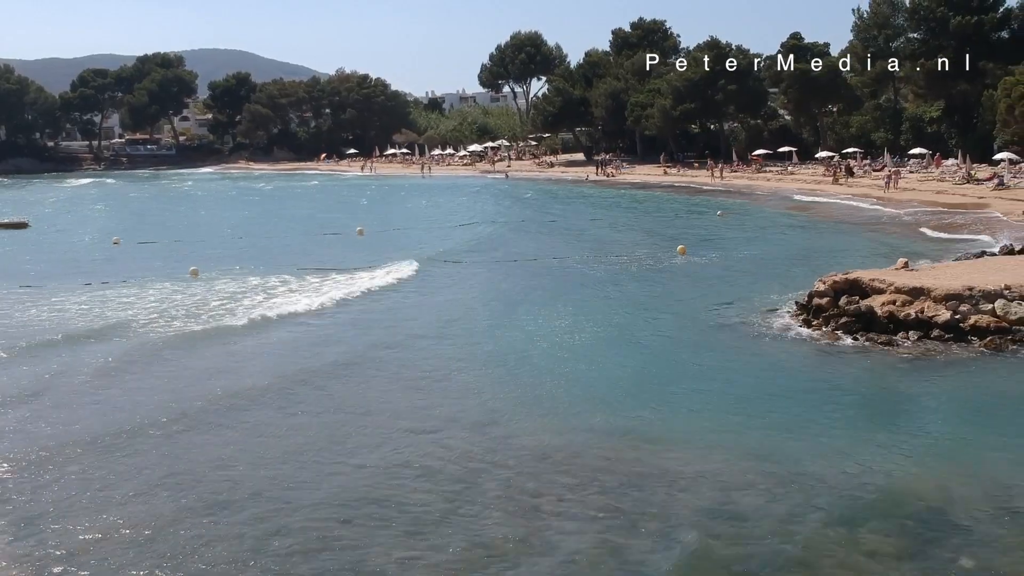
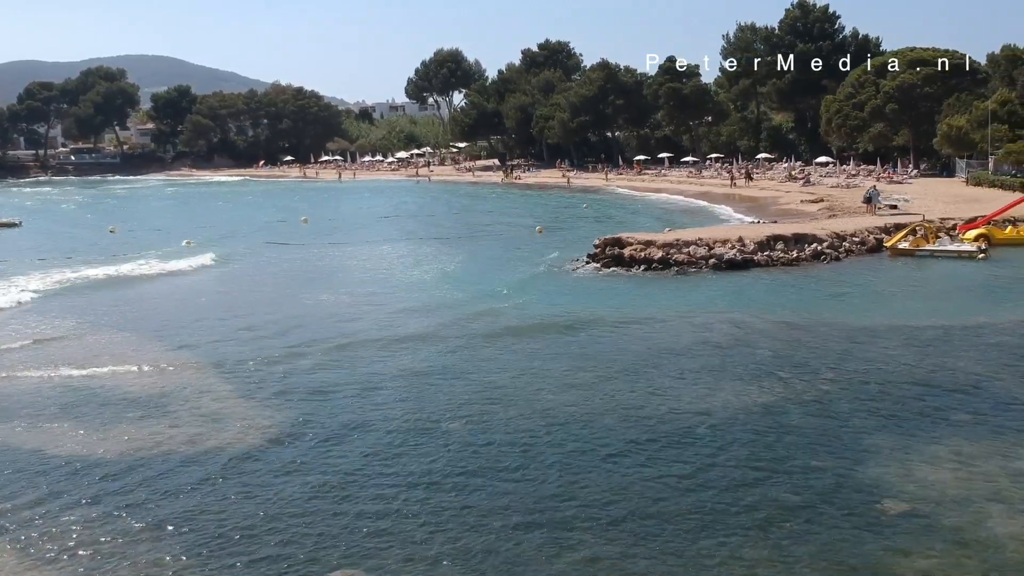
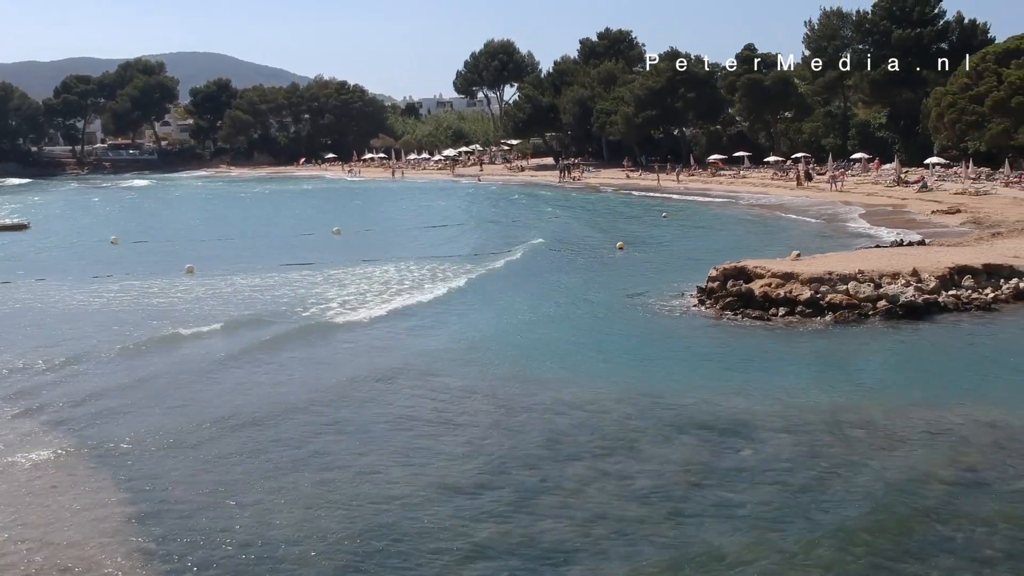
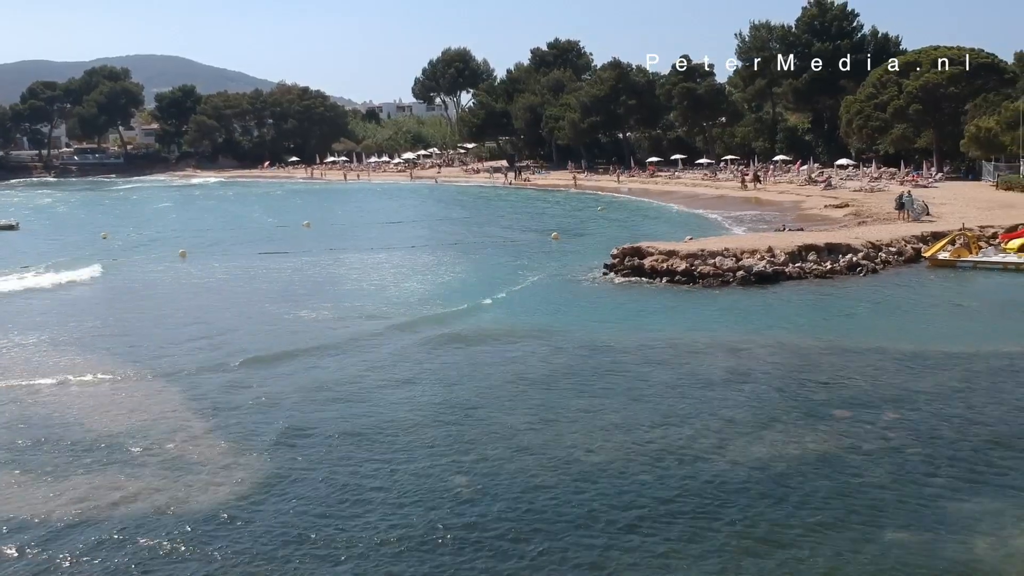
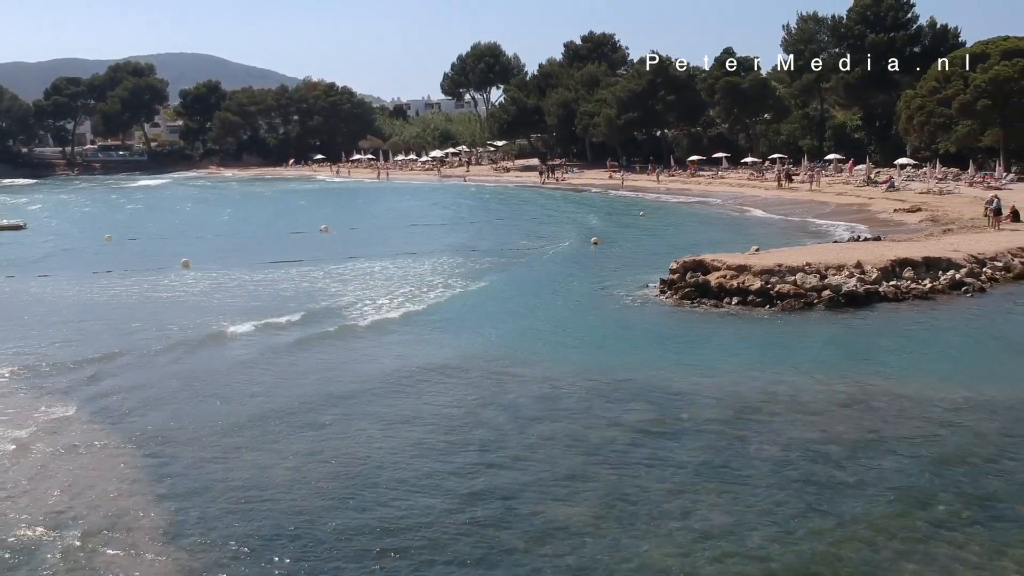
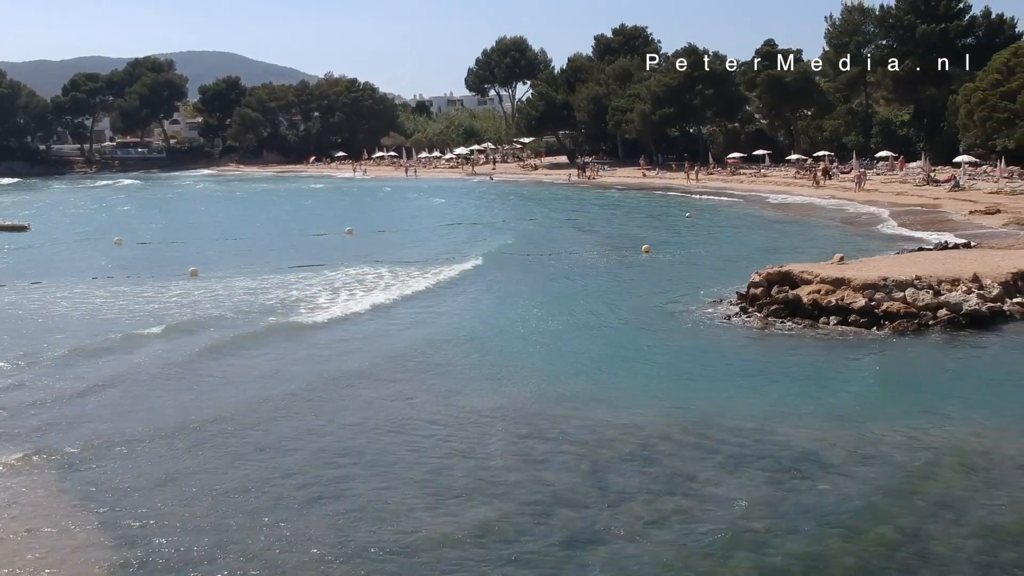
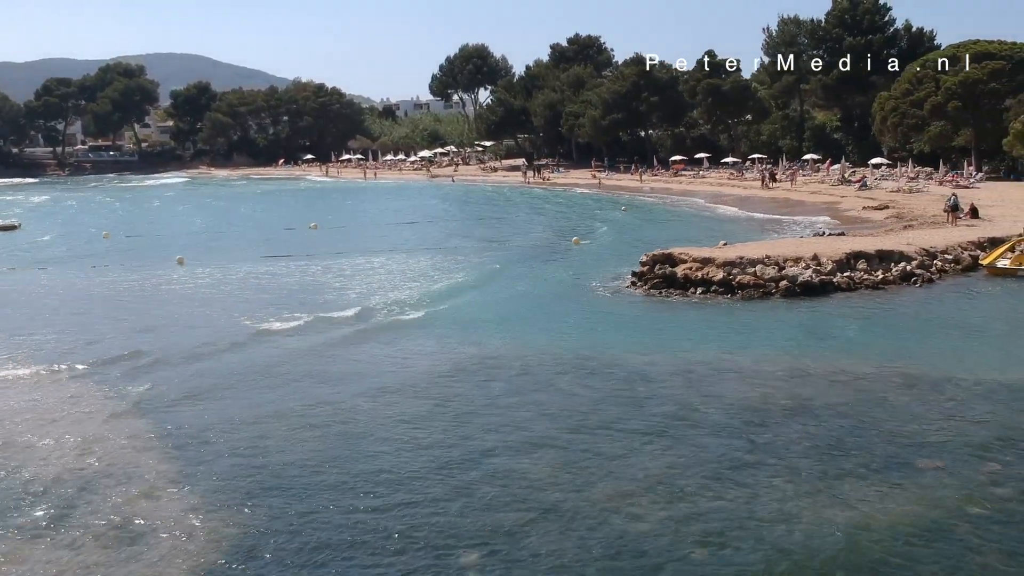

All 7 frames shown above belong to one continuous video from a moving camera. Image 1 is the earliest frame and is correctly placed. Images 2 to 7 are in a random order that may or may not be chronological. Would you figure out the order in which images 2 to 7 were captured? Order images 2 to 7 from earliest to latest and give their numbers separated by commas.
6, 3, 5, 7, 4, 2
